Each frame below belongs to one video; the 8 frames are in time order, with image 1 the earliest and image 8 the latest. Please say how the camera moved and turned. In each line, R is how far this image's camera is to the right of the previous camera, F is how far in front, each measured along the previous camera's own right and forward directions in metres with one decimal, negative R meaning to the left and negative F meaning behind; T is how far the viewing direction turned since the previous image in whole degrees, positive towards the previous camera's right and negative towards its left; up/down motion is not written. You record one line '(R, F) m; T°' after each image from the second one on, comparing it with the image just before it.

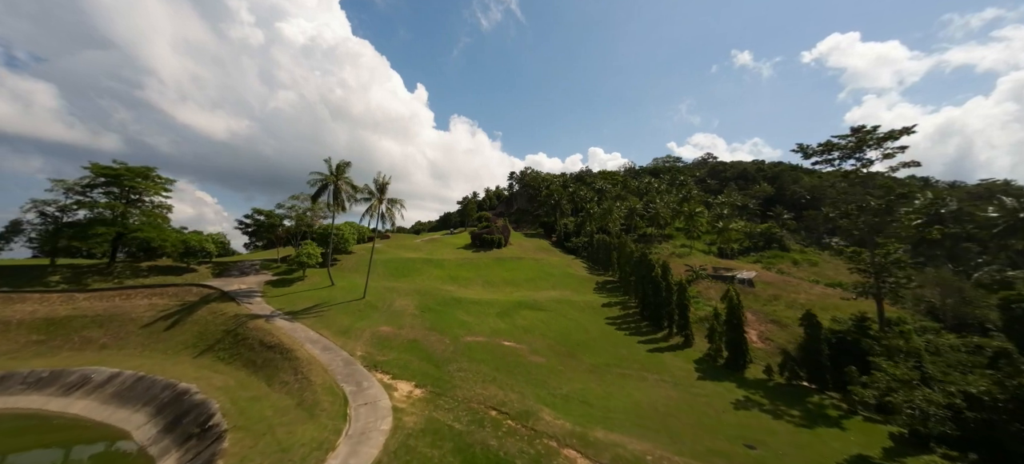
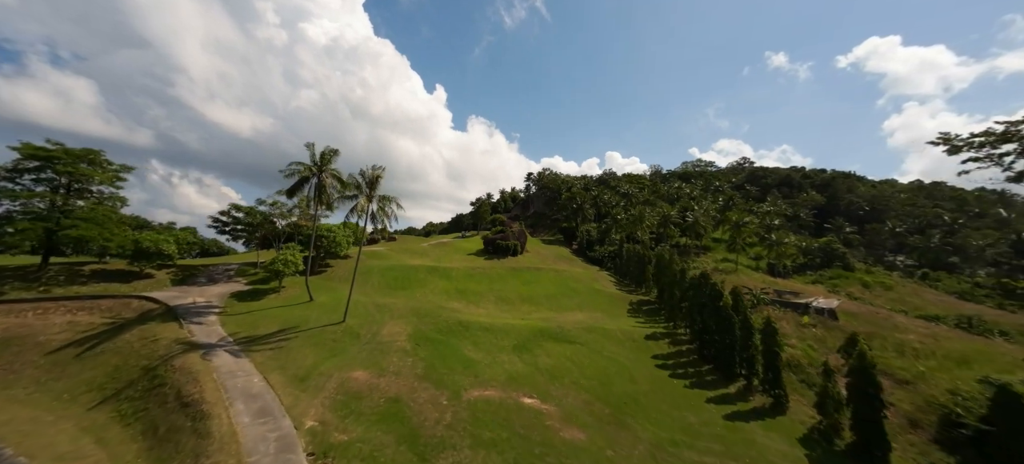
(-0.9, +9.3) m; -2°
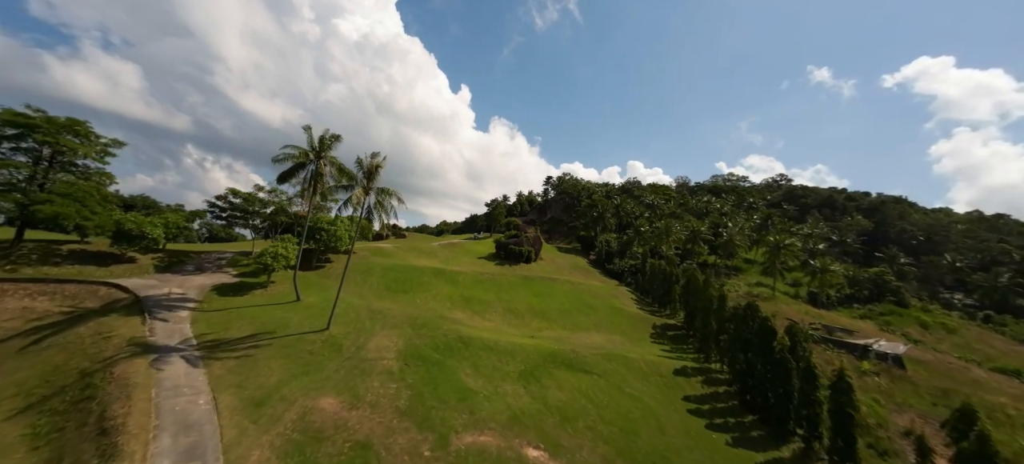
(+0.1, +4.6) m; -3°
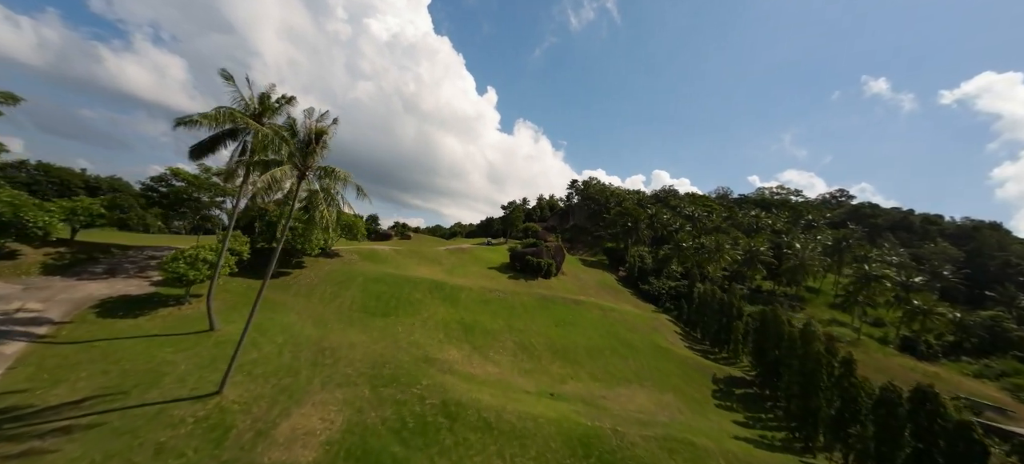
(-0.1, +11.1) m; -3°
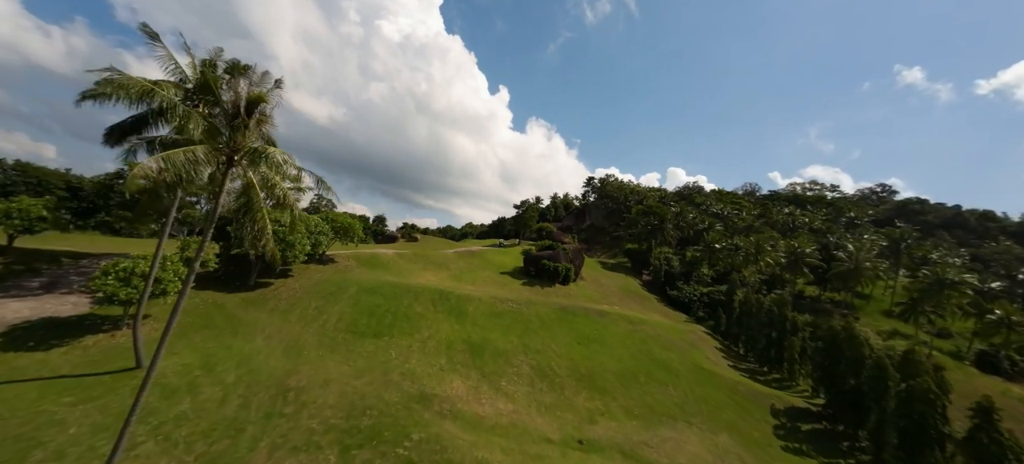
(-0.3, +5.6) m; -2°
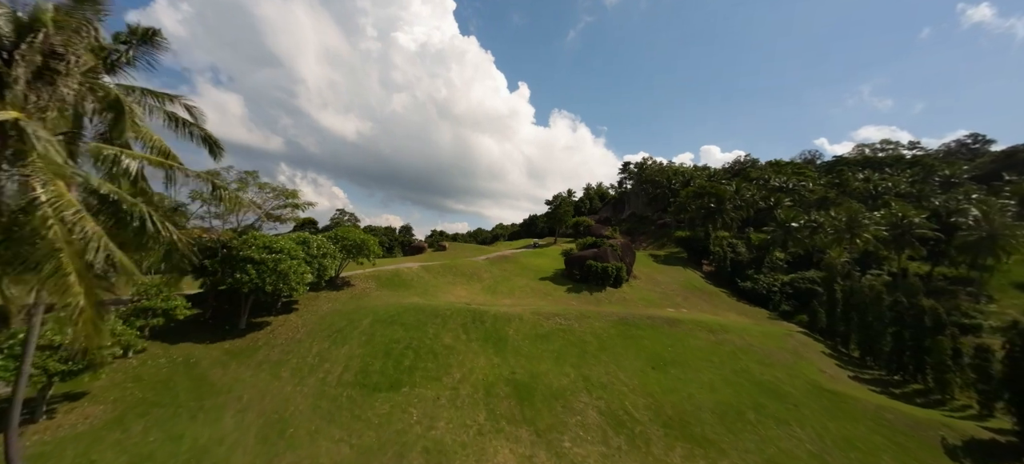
(-0.8, +7.1) m; -5°
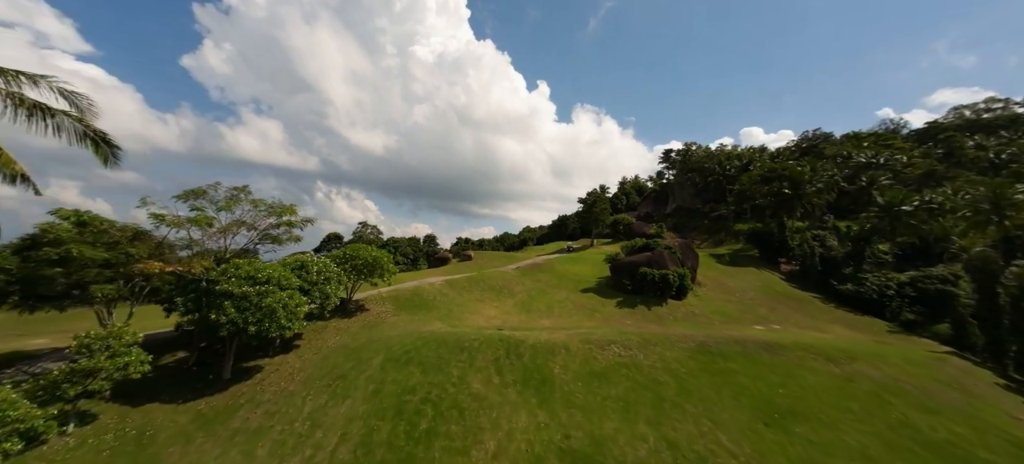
(-0.4, +6.5) m; -5°
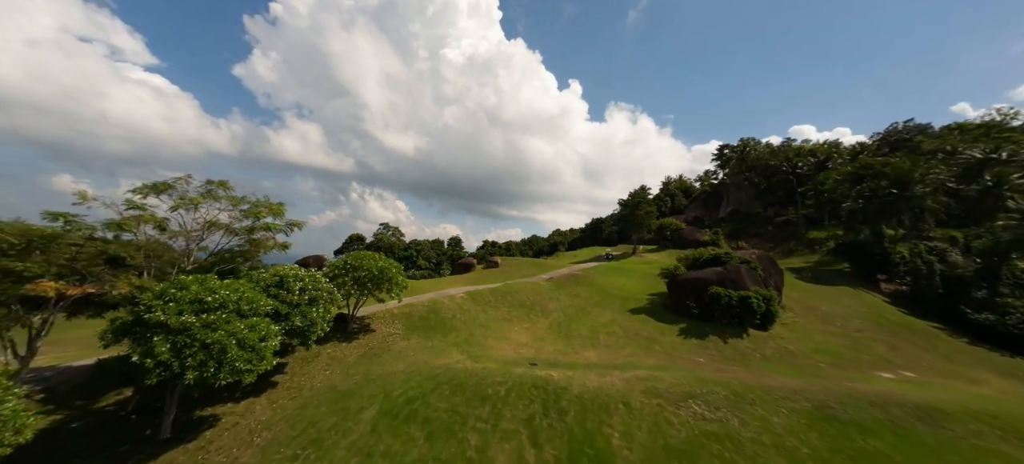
(-0.7, +6.7) m; -4°
